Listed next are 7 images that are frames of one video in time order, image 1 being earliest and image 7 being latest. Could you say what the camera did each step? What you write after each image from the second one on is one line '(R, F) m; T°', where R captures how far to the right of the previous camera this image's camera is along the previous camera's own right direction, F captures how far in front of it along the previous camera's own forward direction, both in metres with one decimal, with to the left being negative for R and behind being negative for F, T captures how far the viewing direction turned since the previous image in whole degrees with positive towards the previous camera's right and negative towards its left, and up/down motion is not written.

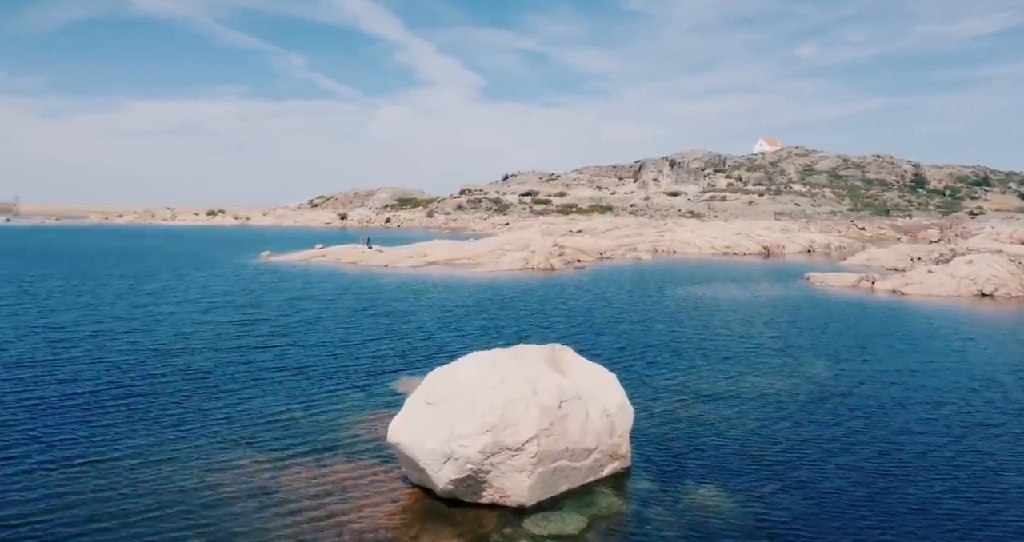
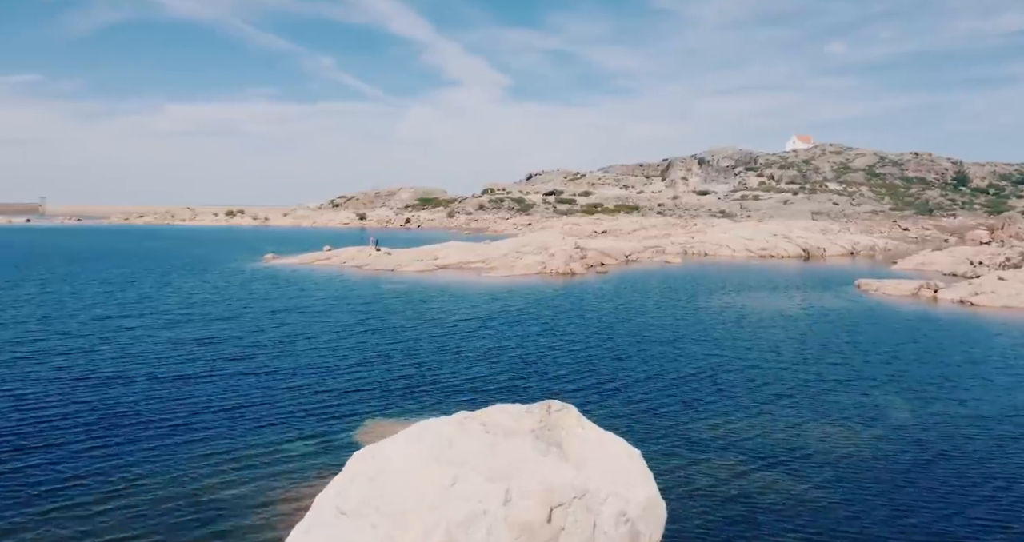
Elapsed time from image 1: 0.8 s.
(+1.0, +6.7) m; -2°
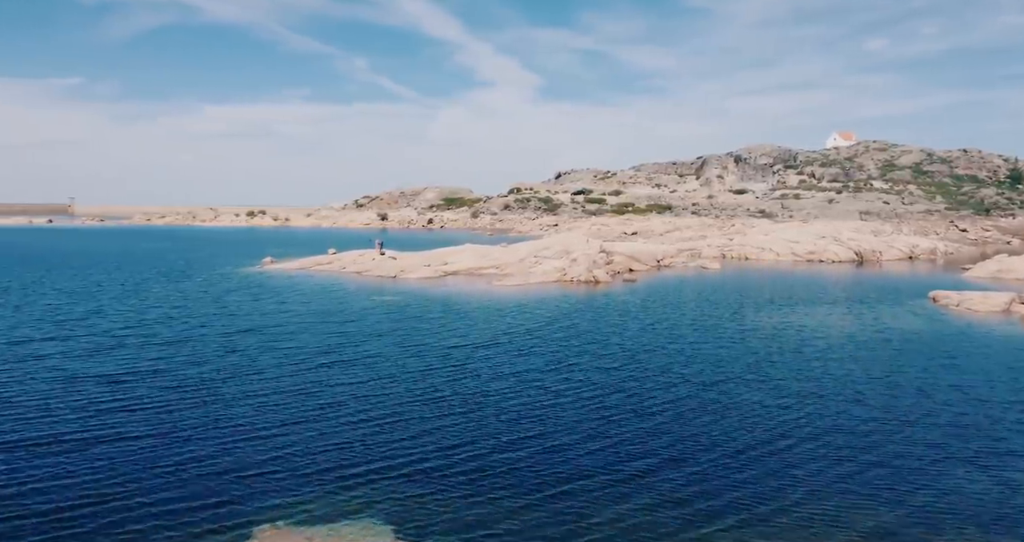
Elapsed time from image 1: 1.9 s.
(+1.5, +8.6) m; -3°
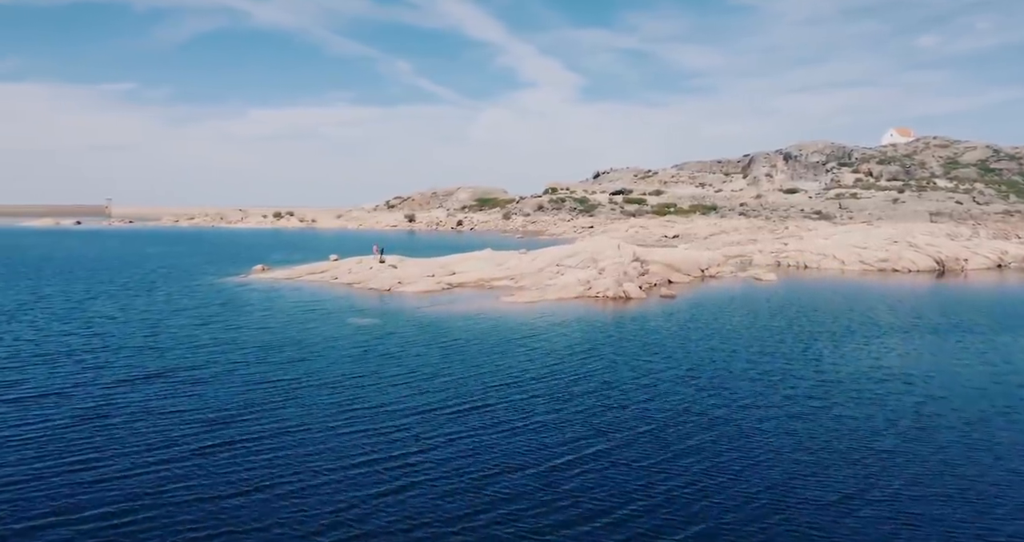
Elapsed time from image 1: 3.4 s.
(+2.1, +10.9) m; -3°
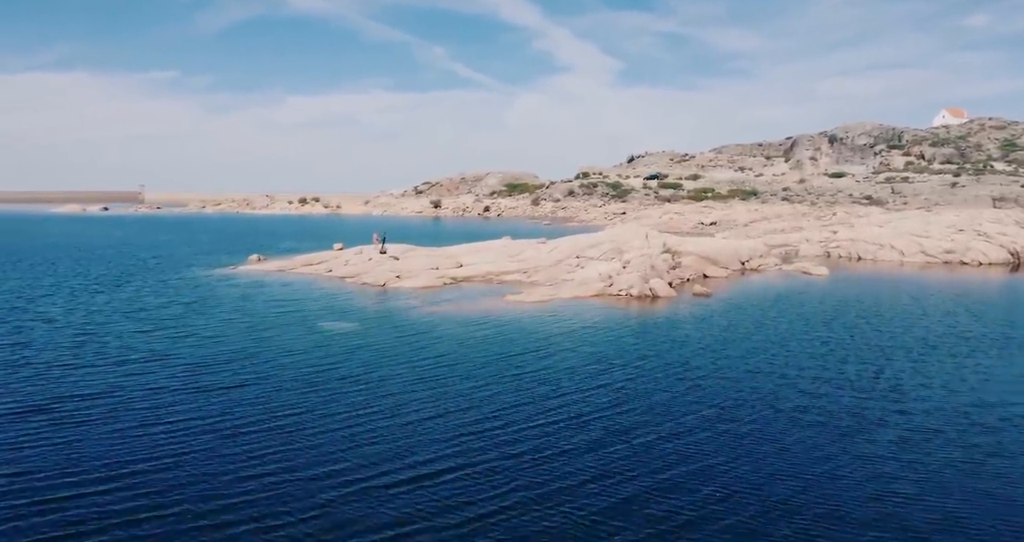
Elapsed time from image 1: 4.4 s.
(+1.7, +7.1) m; -3°
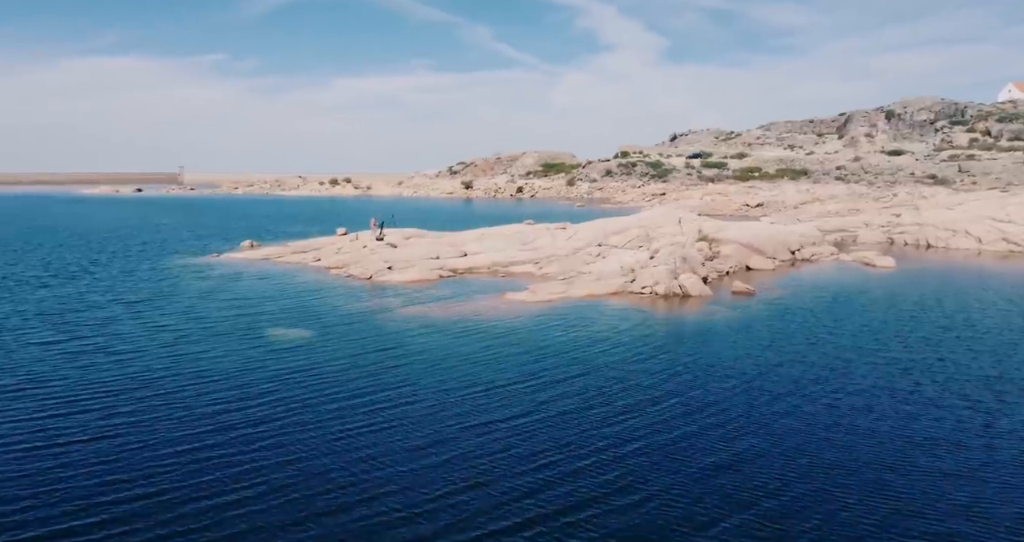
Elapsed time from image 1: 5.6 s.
(+2.2, +7.4) m; -3°
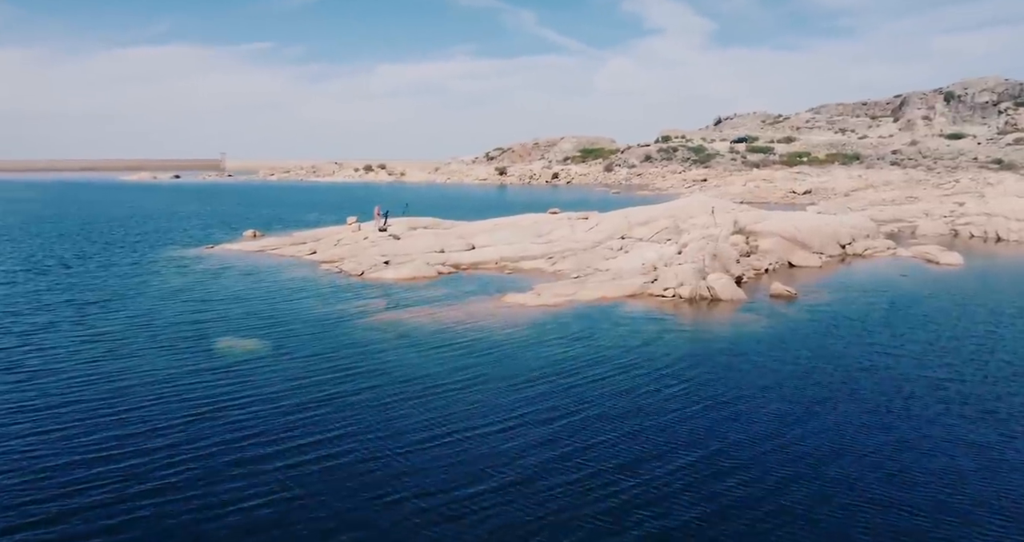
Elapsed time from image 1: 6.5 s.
(+2.0, +4.9) m; -3°
